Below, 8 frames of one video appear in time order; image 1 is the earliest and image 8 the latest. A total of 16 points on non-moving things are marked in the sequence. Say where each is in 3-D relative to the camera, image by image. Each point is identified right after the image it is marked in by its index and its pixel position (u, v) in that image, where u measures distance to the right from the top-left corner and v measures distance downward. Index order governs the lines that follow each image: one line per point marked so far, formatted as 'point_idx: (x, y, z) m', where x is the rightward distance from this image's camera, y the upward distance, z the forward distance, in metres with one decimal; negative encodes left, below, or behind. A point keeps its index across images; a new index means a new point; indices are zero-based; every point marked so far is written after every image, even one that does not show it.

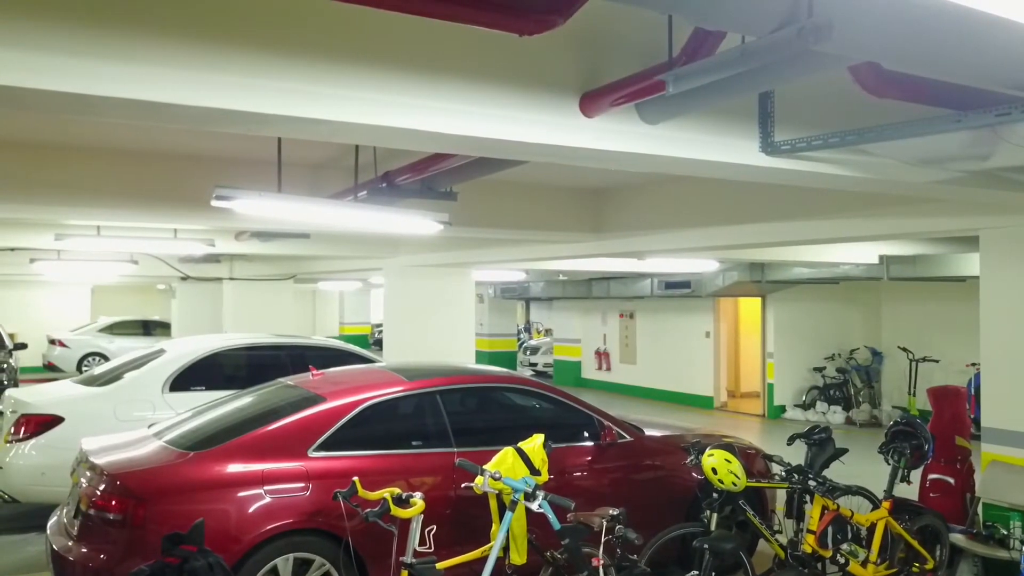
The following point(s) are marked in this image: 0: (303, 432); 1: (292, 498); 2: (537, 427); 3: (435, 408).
0: (-1.0, -0.7, +3.9) m
1: (-1.0, -1.0, +3.7) m
2: (+0.2, -0.8, +4.6) m
3: (-0.4, -0.6, +4.3) m
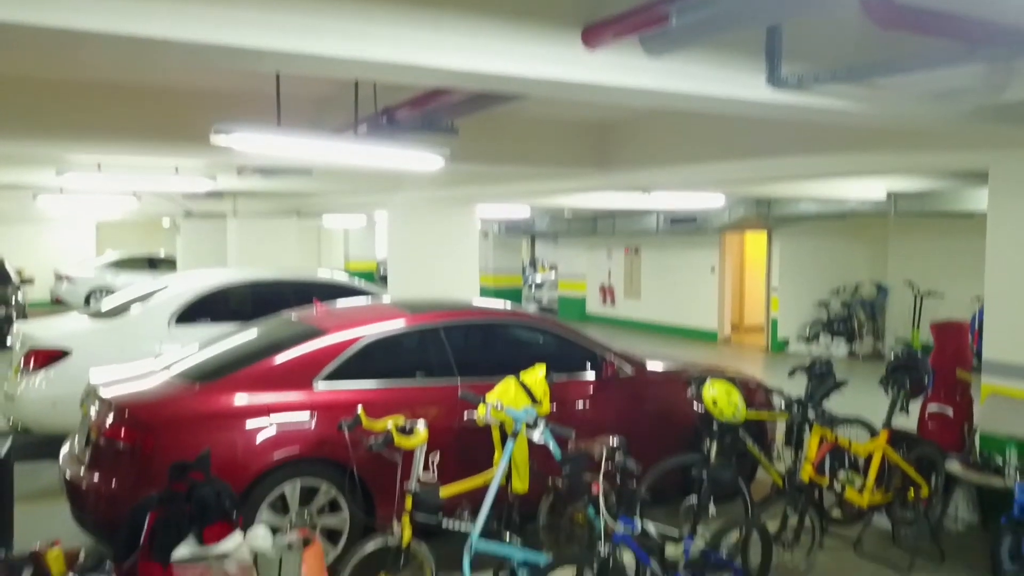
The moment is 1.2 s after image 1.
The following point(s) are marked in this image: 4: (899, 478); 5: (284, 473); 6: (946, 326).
0: (-1.0, -0.4, +4.0) m
1: (-1.0, -0.6, +3.8) m
2: (+0.2, -0.4, +4.6) m
3: (-0.4, -0.3, +4.4) m
4: (+2.0, -1.0, +4.2) m
5: (-1.1, -0.9, +3.8) m
6: (+2.6, -0.2, +5.0) m
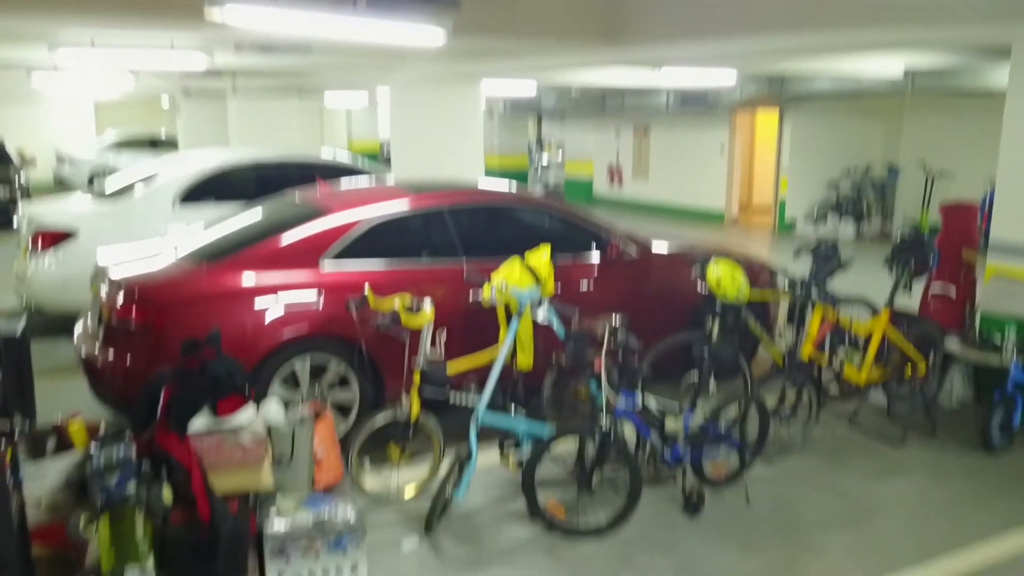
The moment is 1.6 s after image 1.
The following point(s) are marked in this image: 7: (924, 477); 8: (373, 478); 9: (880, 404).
0: (-1.0, +0.2, +4.0) m
1: (-1.0, -0.1, +3.8) m
2: (+0.2, +0.3, +4.6) m
3: (-0.4, +0.4, +4.4) m
4: (+2.0, -0.4, +4.2) m
5: (-1.0, -0.3, +3.9) m
6: (+2.7, +0.5, +5.0) m
7: (+1.9, -0.9, +3.8) m
8: (-0.6, -0.8, +3.6) m
9: (+2.1, -0.7, +4.7) m
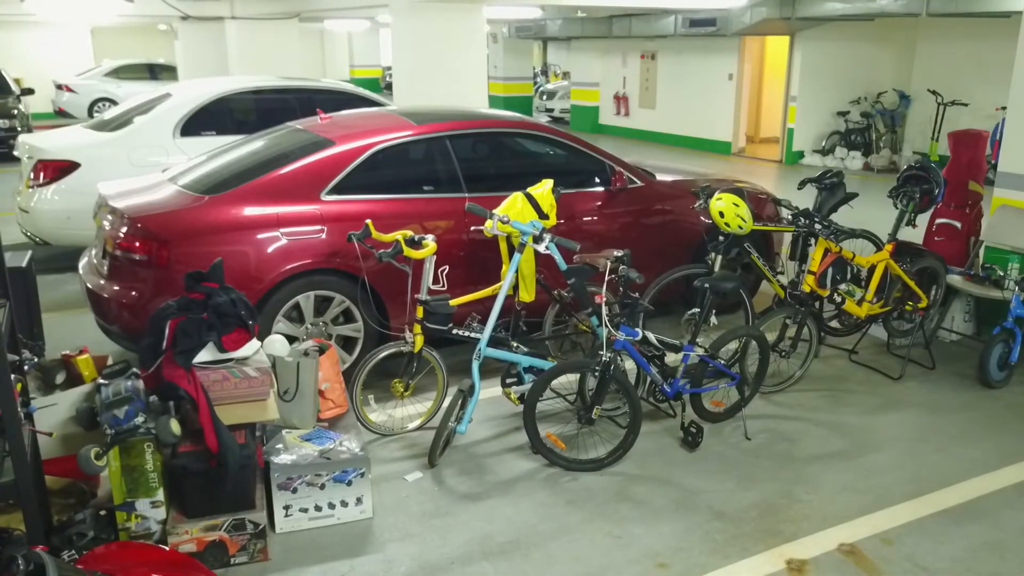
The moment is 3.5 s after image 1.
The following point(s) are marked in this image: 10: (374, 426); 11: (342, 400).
0: (-1.0, +0.5, +4.0) m
1: (-1.0, +0.2, +3.8) m
2: (+0.2, +0.6, +4.6) m
3: (-0.4, +0.7, +4.3) m
4: (+2.0, 0.0, +4.2) m
5: (-1.0, 0.0, +3.9) m
6: (+2.7, +0.9, +4.9) m
7: (+1.9, -0.6, +3.8) m
8: (-0.6, -0.6, +3.6) m
9: (+2.1, -0.3, +4.7) m
10: (-0.6, -0.6, +3.5) m
11: (-0.7, -0.4, +3.2) m
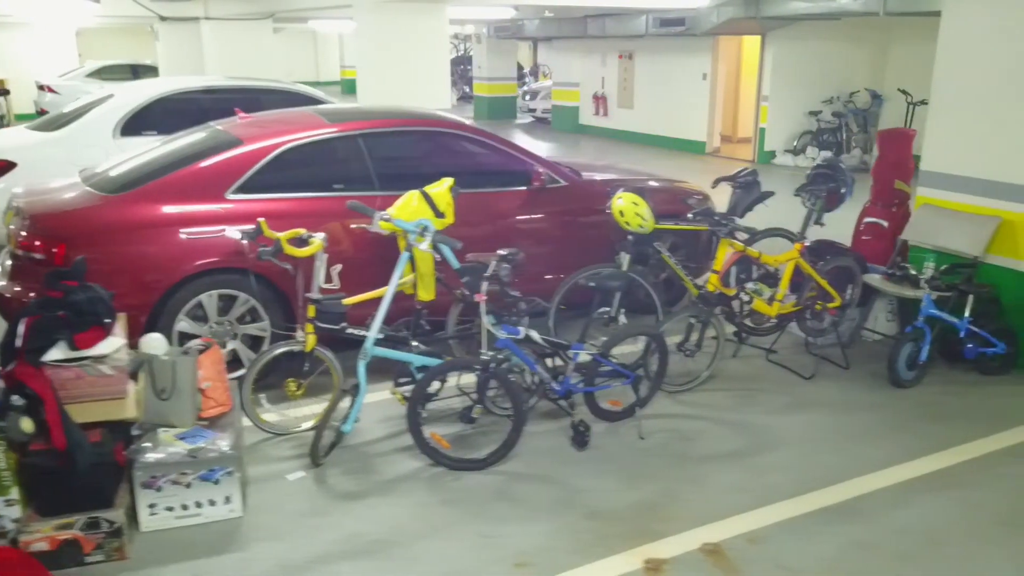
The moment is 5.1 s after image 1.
0: (-1.4, +0.5, +4.0) m
1: (-1.4, +0.2, +3.8) m
2: (-0.2, +0.6, +4.6) m
3: (-0.8, +0.7, +4.3) m
4: (+1.5, 0.0, +4.2) m
5: (-1.5, 0.0, +3.9) m
6: (+2.2, +0.9, +4.9) m
7: (+1.5, -0.6, +3.8) m
8: (-1.1, -0.6, +3.6) m
9: (+1.7, -0.3, +4.7) m
10: (-1.0, -0.6, +3.5) m
11: (-1.1, -0.4, +3.2) m
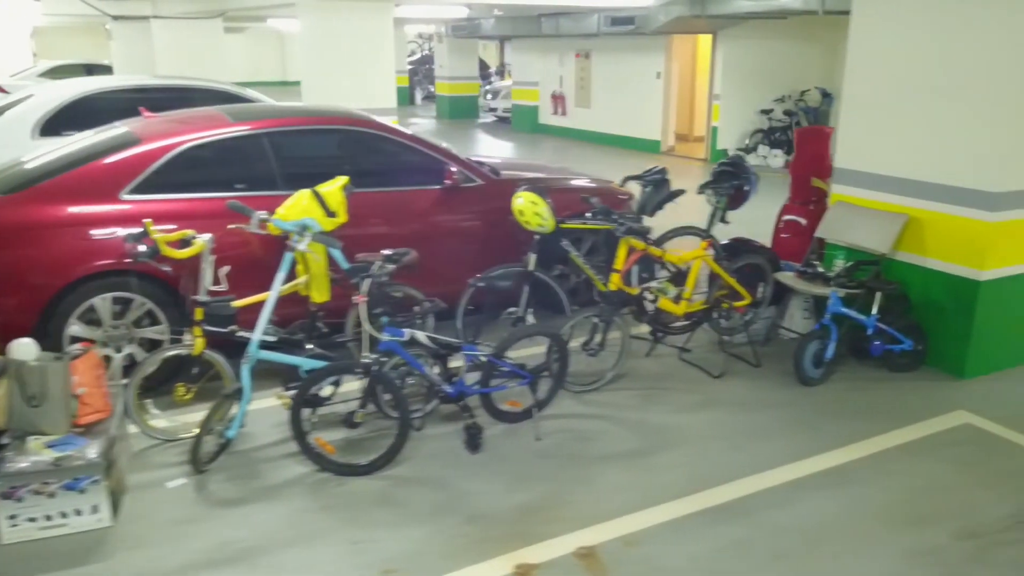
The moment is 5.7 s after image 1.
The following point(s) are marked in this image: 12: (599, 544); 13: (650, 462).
0: (-1.9, +0.5, +3.9) m
1: (-1.9, +0.2, +3.7) m
2: (-0.7, +0.6, +4.5) m
3: (-1.3, +0.7, +4.2) m
4: (+1.1, 0.0, +4.2) m
5: (-1.9, 0.0, +3.8) m
6: (+1.8, +0.9, +4.8) m
7: (+1.0, -0.6, +3.8) m
8: (-1.5, -0.6, +3.5) m
9: (+1.2, -0.3, +4.7) m
10: (-1.5, -0.6, +3.4) m
11: (-1.6, -0.4, +3.1) m
12: (+0.3, -0.9, +2.7) m
13: (+0.6, -0.7, +3.3) m
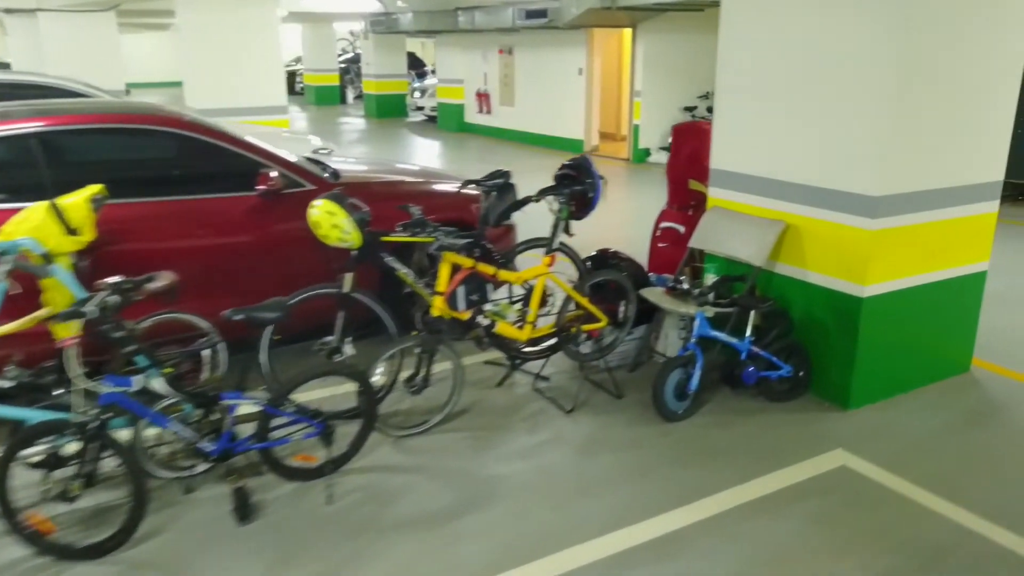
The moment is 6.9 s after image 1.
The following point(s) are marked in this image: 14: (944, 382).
0: (-2.6, +0.4, +3.2) m
1: (-2.6, +0.1, +3.1) m
2: (-1.5, +0.5, +3.9) m
3: (-2.1, +0.6, +3.6) m
4: (+0.3, -0.1, +3.7) m
5: (-2.7, -0.1, +3.1) m
6: (+0.9, +0.8, +4.3) m
7: (+0.2, -0.7, +3.2) m
8: (-2.2, -0.7, +2.9) m
9: (+0.4, -0.4, +4.1) m
10: (-2.2, -0.7, +2.7) m
11: (-2.3, -0.6, +2.4) m
12: (-0.4, -1.0, +2.1) m
13: (-0.2, -0.8, +2.7) m
14: (+2.0, -0.4, +3.9) m
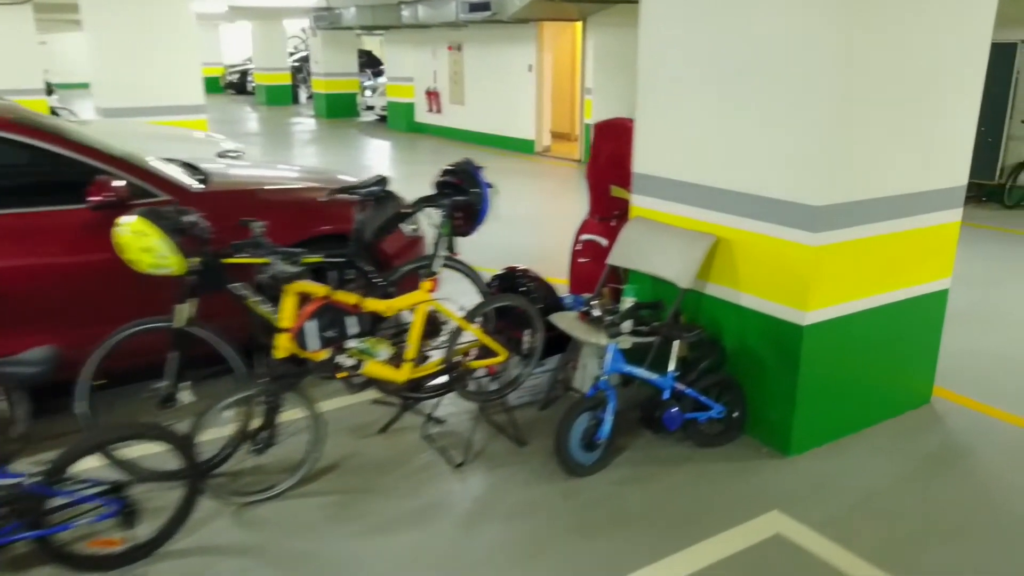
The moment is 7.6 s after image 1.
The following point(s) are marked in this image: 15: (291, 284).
0: (-3.1, +0.3, +2.5) m
1: (-3.1, -0.1, +2.4) m
2: (-2.0, +0.4, +3.3) m
3: (-2.5, +0.5, +2.9) m
4: (-0.2, -0.2, +3.1) m
5: (-3.1, -0.3, +2.4) m
6: (+0.4, +0.7, +3.8) m
7: (-0.2, -0.8, +2.7) m
8: (-2.7, -0.8, +2.2) m
9: (-0.1, -0.5, +3.6) m
10: (-2.6, -0.8, +2.1) m
11: (-2.7, -0.7, +1.8) m
12: (-0.8, -1.1, +1.5) m
13: (-0.6, -0.9, +2.2) m
14: (+1.6, -0.5, +3.3) m
15: (-0.7, 0.0, +2.7) m
